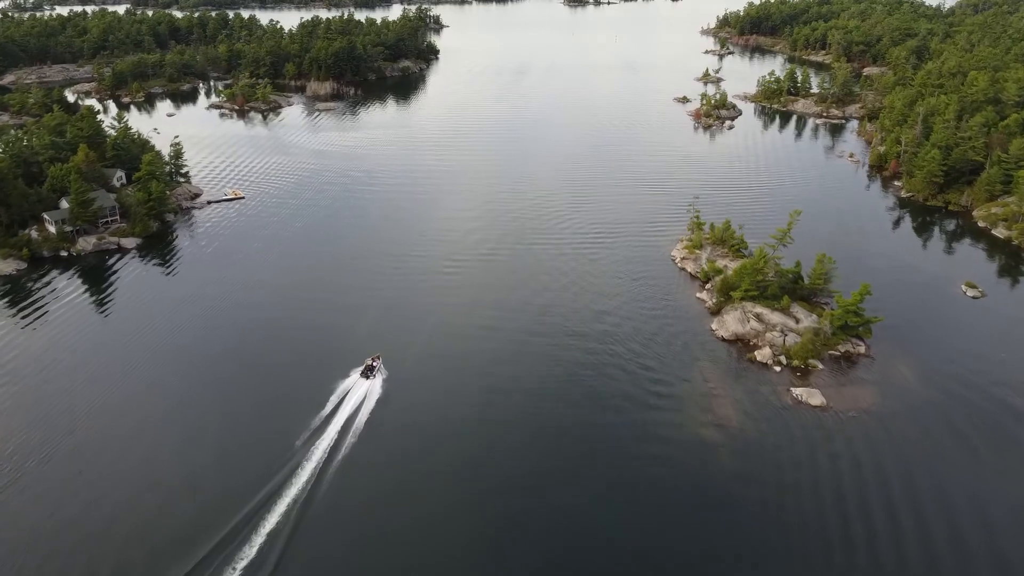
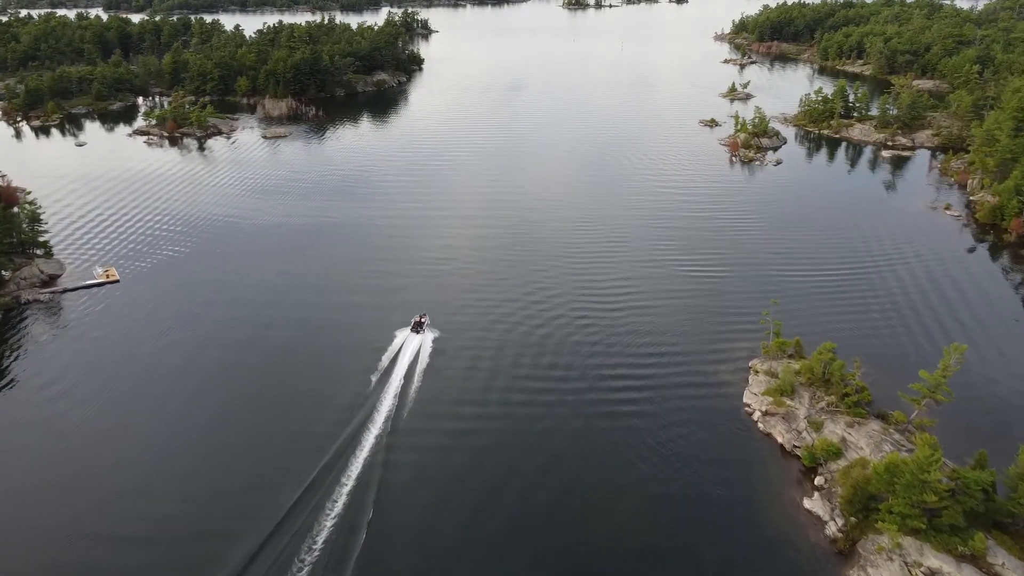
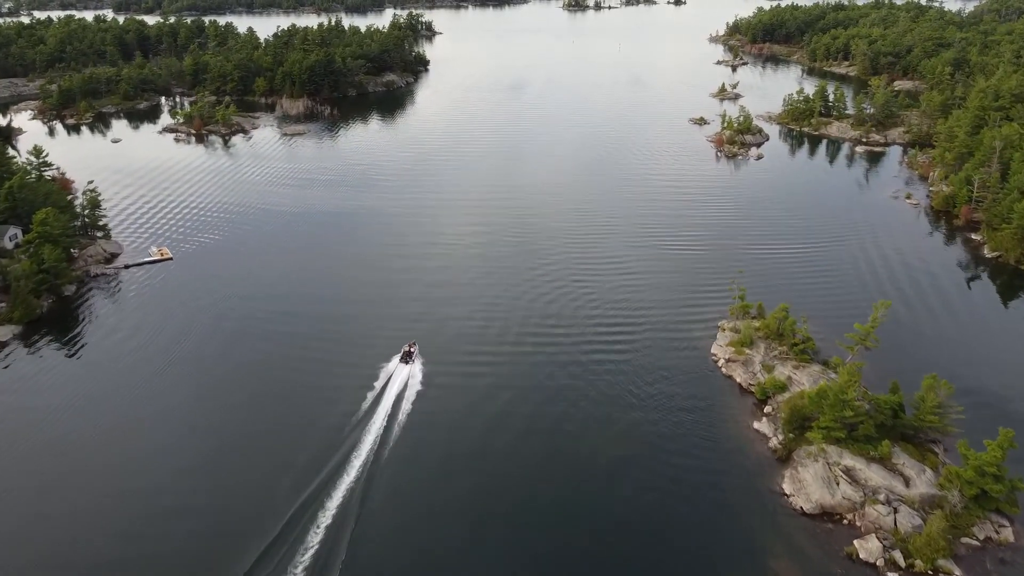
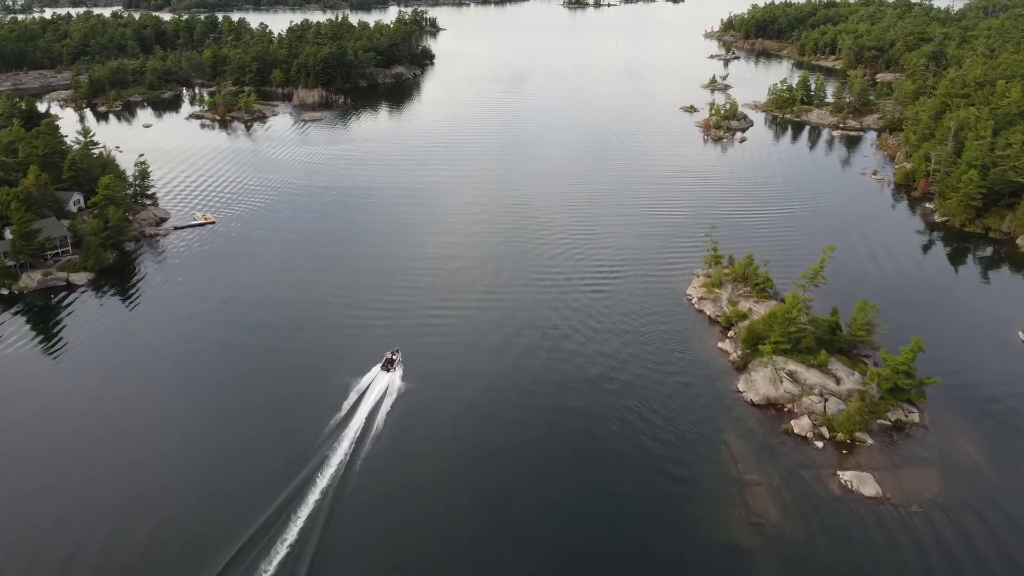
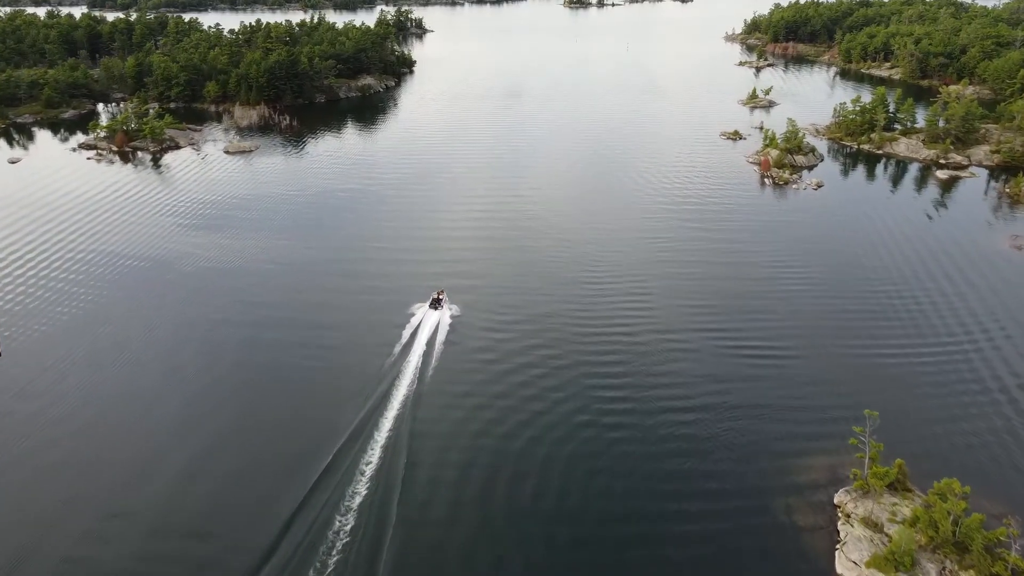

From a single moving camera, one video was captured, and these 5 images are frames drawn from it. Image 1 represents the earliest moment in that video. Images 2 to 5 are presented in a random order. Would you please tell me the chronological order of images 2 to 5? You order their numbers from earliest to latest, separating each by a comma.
4, 3, 2, 5
